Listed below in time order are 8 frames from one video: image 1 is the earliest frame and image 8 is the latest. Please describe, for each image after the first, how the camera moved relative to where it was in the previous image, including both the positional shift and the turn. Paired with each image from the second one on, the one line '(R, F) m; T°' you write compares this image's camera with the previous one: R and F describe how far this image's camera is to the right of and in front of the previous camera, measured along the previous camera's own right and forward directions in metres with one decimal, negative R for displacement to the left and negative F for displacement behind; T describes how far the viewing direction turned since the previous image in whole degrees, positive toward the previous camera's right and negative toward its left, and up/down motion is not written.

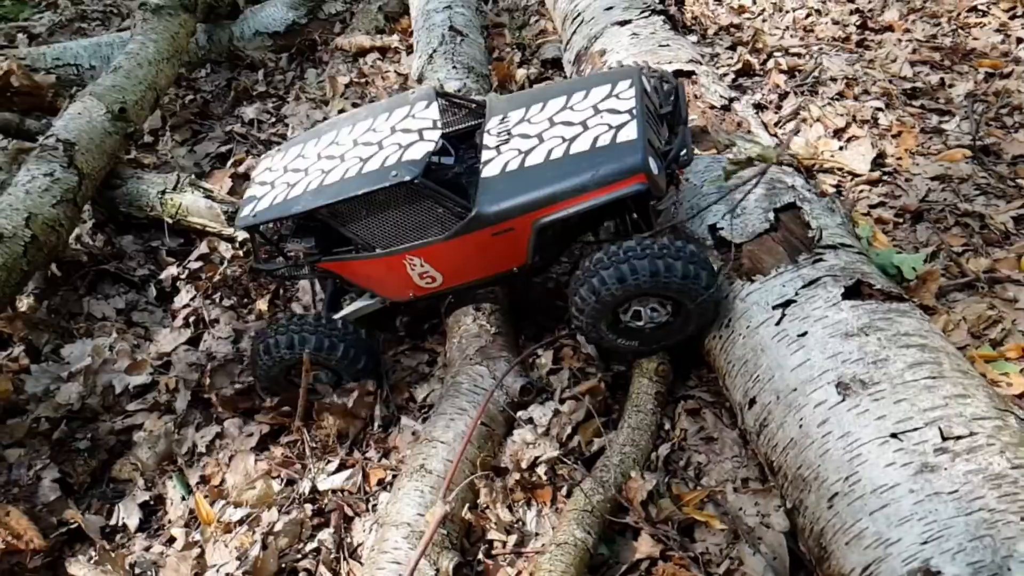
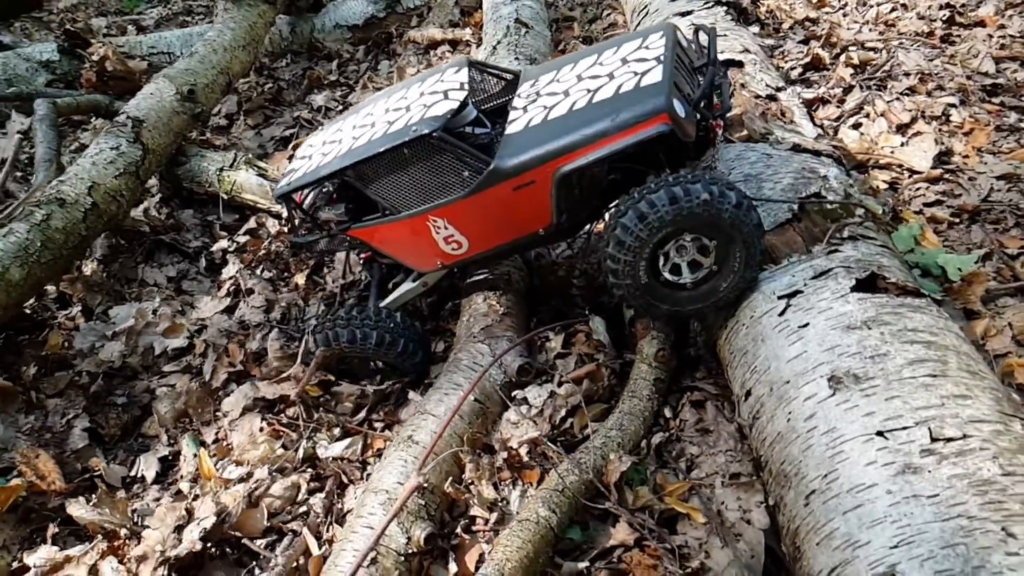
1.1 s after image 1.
(+0.5, +0.1) m; -7°
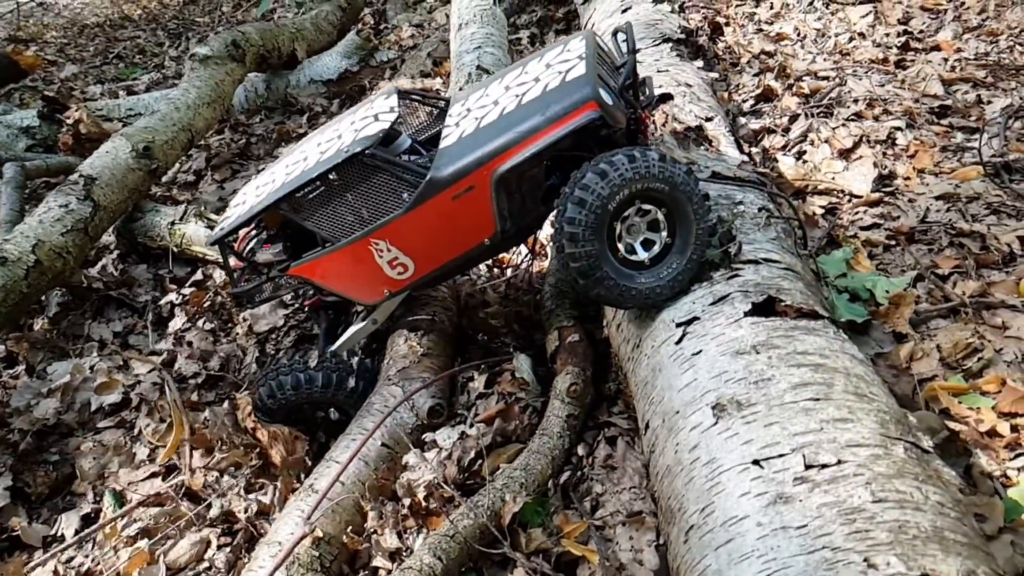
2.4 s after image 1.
(+0.6, +0.1) m; -2°
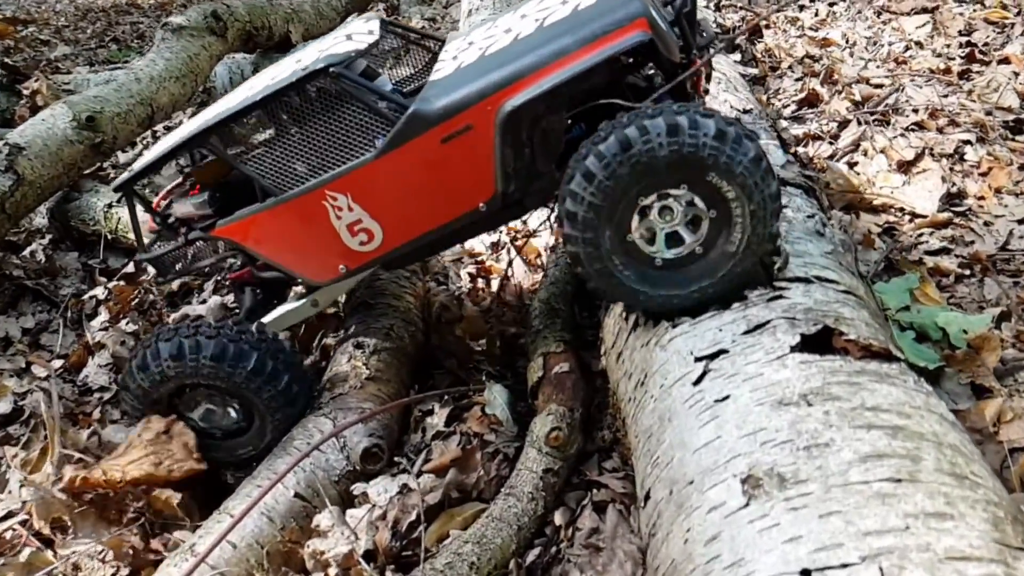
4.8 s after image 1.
(+0.2, +0.9) m; -1°
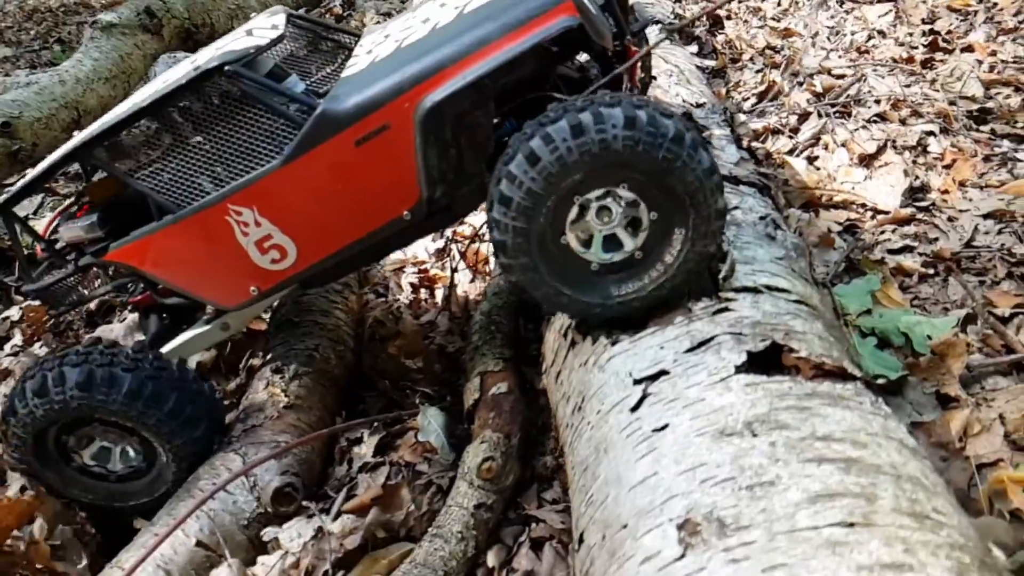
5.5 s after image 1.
(+0.2, +0.2) m; +2°
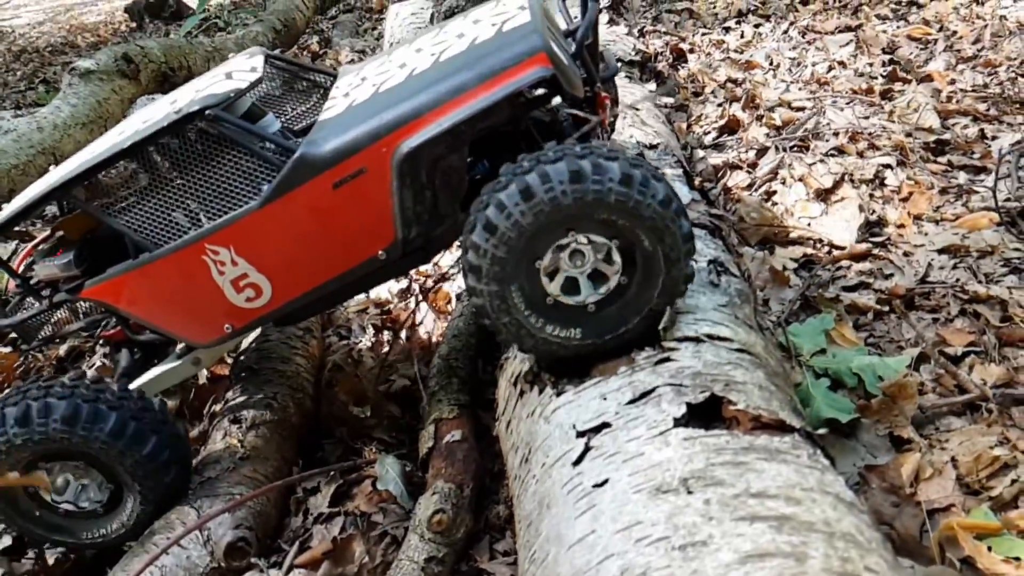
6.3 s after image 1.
(+0.1, 0.0) m; +1°
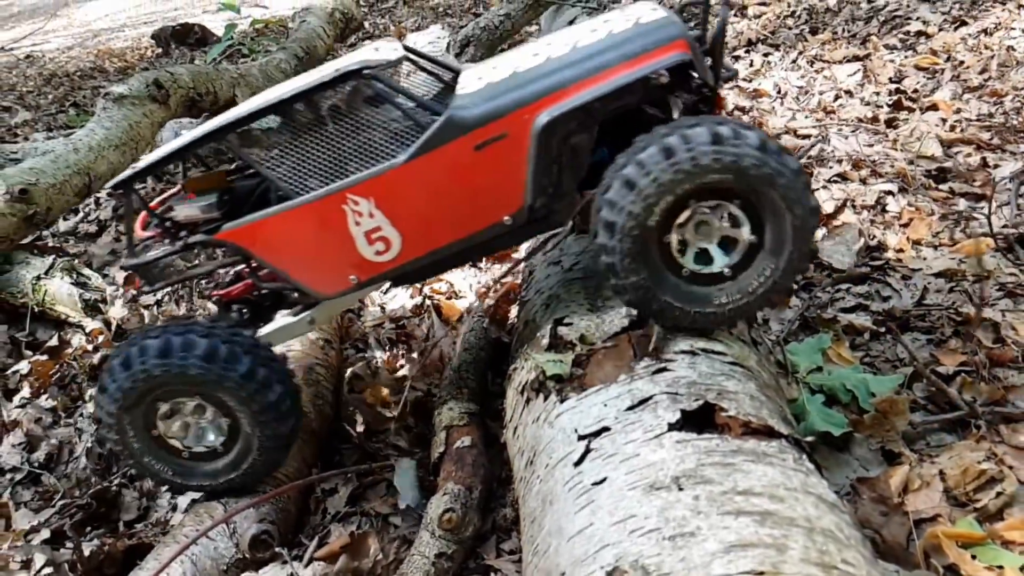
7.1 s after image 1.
(0.0, -0.2) m; -1°
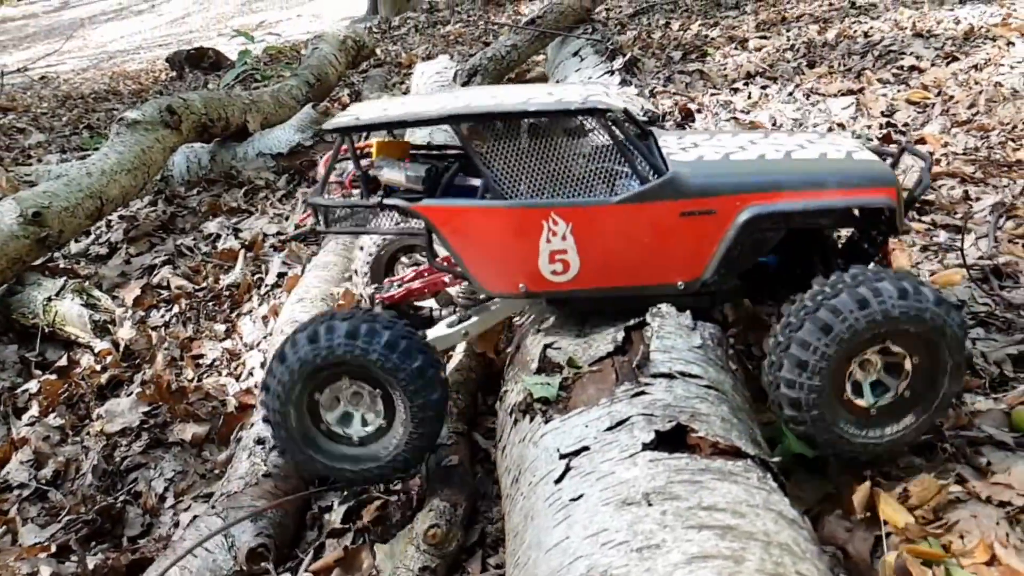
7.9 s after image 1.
(+0.1, -0.2) m; 0°
